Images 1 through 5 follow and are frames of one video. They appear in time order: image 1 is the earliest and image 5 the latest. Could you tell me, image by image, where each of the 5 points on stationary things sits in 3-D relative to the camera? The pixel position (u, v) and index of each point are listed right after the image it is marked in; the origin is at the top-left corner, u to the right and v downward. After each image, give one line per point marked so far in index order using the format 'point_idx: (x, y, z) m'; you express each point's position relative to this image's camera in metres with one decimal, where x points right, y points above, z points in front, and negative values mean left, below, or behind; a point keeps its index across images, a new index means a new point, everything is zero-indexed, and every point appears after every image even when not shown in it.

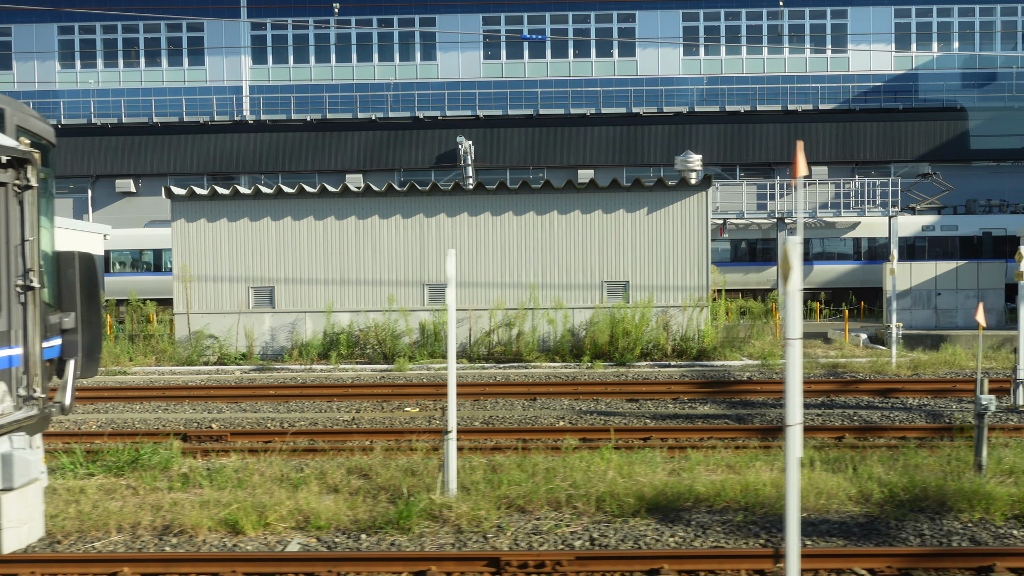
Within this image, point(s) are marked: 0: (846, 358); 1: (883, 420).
0: (+5.1, -1.1, +17.0) m
1: (+3.7, -1.3, +11.2) m
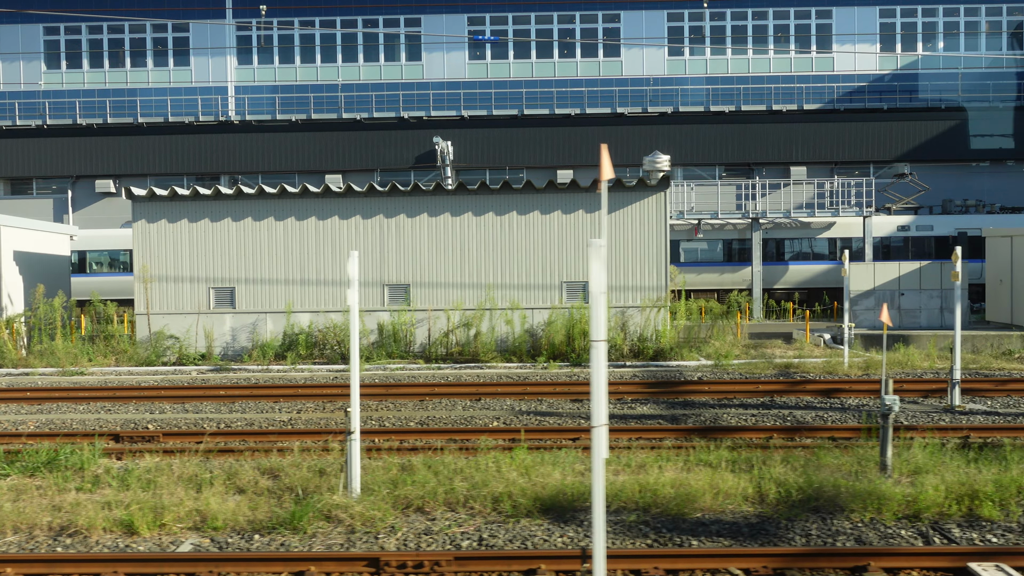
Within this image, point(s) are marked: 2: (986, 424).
0: (+4.4, -1.1, +17.1) m
1: (+3.1, -1.3, +11.3) m
2: (+4.7, -1.3, +11.0) m
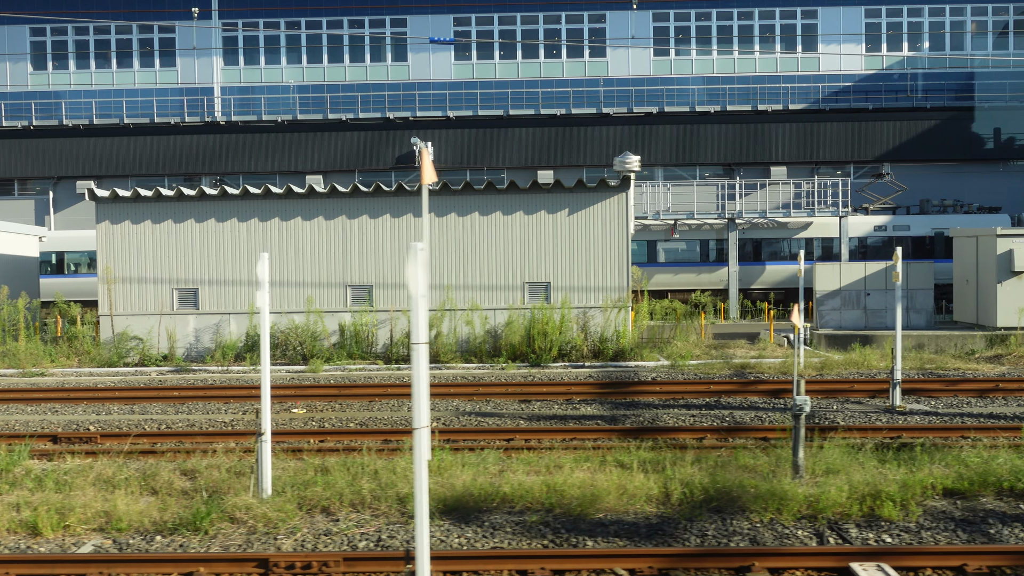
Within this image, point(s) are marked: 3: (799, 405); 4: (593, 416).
0: (+3.8, -1.1, +17.1) m
1: (+2.4, -1.3, +11.3) m
2: (+4.1, -1.3, +11.0) m
3: (+2.1, -0.8, +7.9) m
4: (+0.9, -1.4, +11.9) m
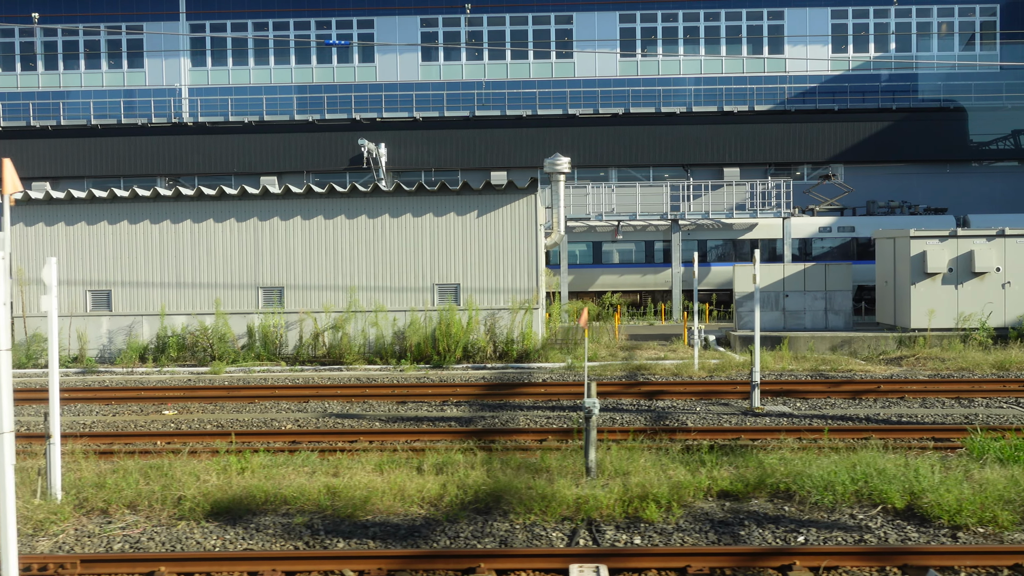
0: (+2.3, -1.1, +17.2) m
1: (+0.9, -1.4, +11.4) m
2: (+2.6, -1.4, +11.1) m
3: (+0.6, -0.9, +8.0) m
4: (-0.6, -1.4, +12.0) m
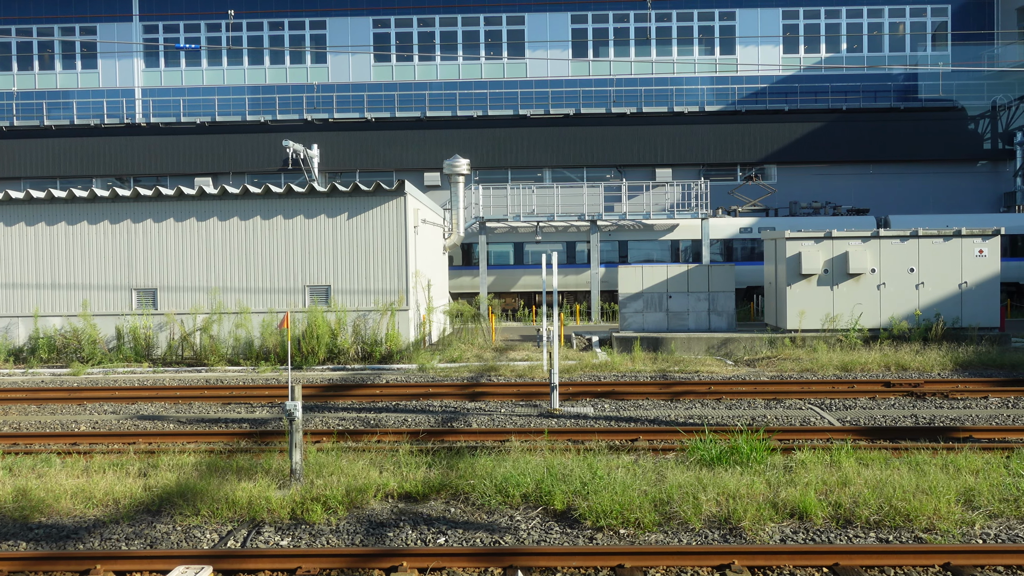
0: (+0.1, -1.1, +17.3) m
1: (-1.2, -1.4, +11.5) m
2: (+0.4, -1.4, +11.2) m
3: (-1.6, -0.9, +8.1) m
4: (-2.8, -1.4, +12.1) m
